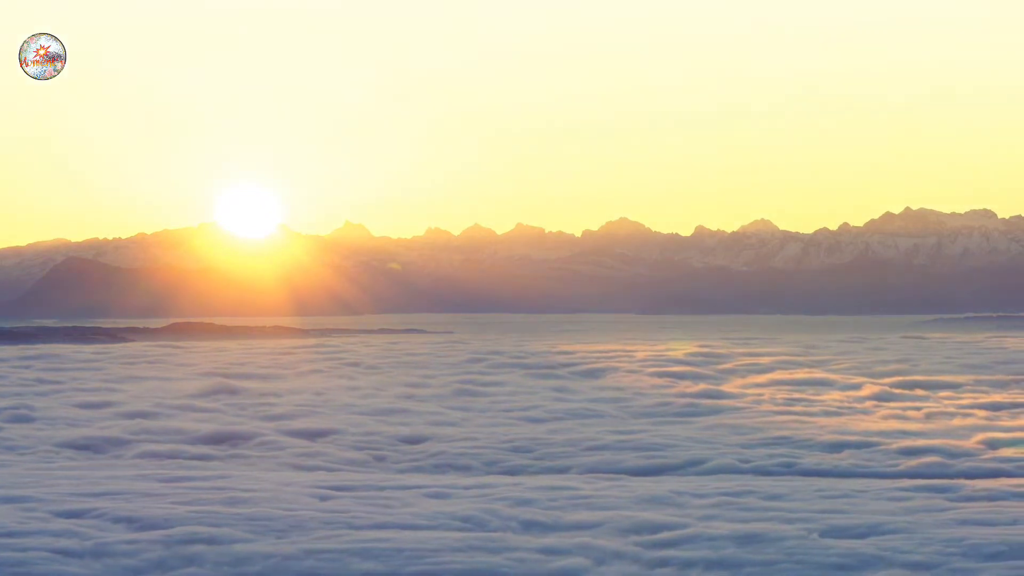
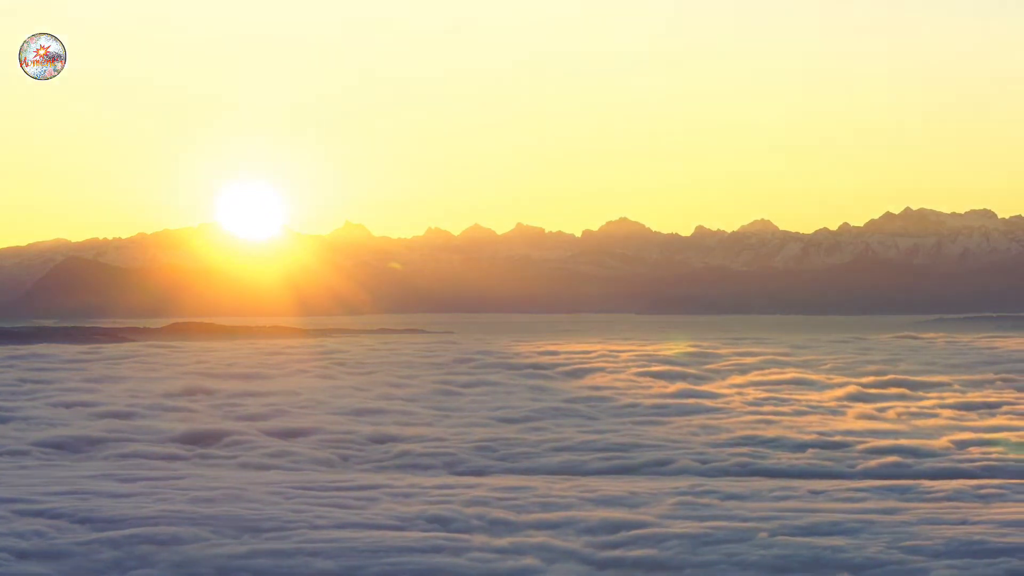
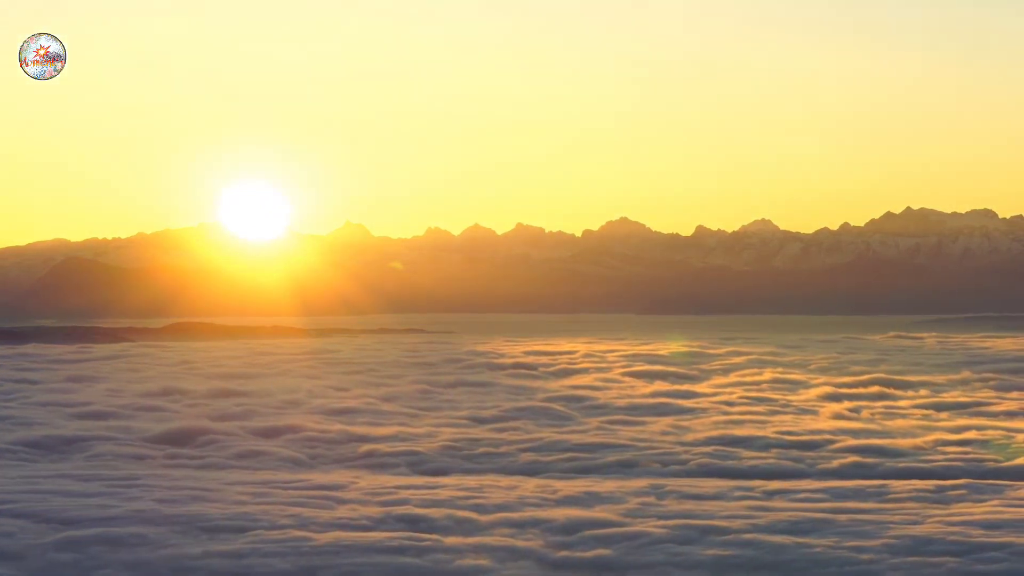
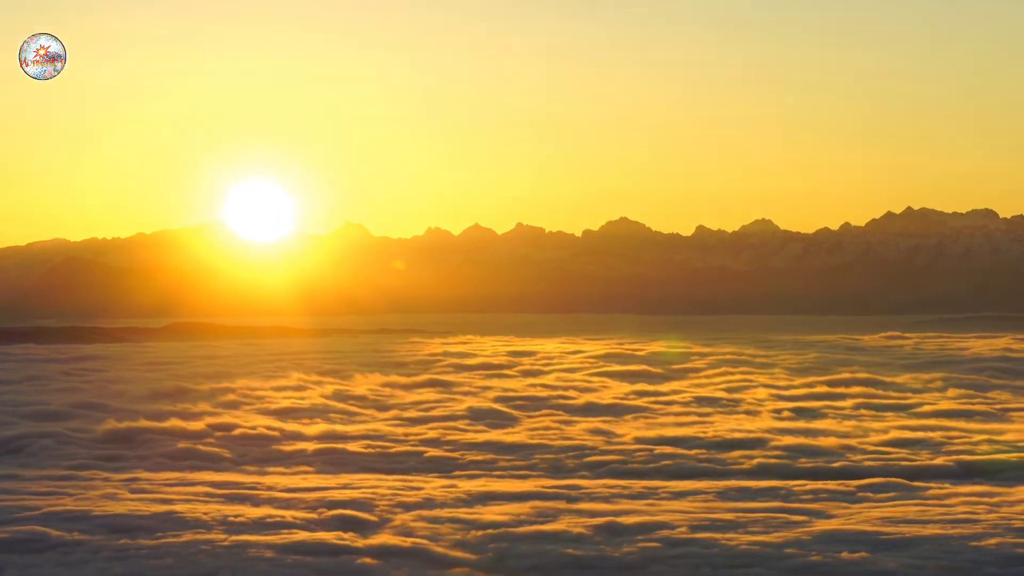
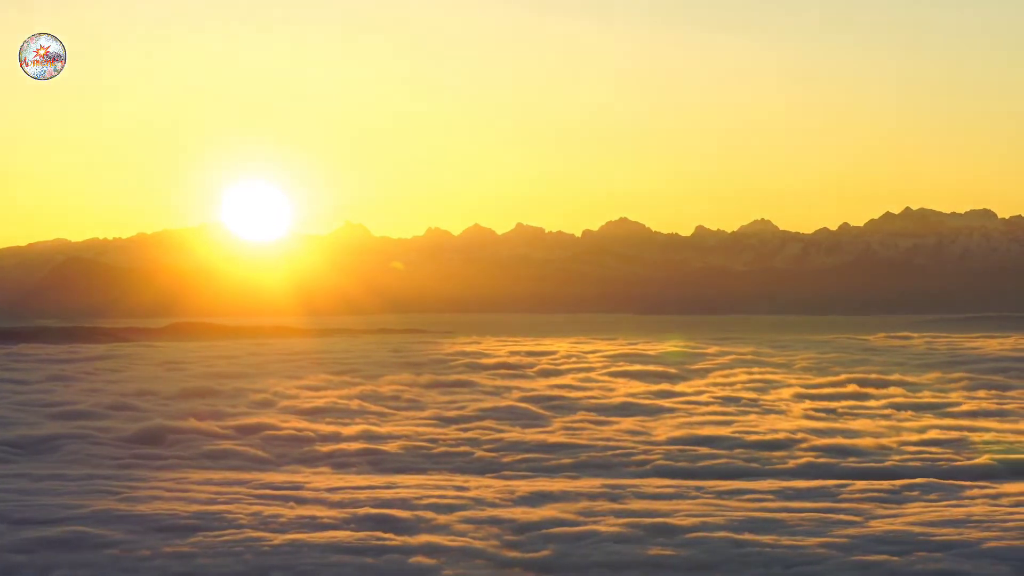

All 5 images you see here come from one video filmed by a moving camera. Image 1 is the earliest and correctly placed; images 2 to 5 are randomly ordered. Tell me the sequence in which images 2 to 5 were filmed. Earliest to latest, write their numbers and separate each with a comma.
2, 3, 5, 4
